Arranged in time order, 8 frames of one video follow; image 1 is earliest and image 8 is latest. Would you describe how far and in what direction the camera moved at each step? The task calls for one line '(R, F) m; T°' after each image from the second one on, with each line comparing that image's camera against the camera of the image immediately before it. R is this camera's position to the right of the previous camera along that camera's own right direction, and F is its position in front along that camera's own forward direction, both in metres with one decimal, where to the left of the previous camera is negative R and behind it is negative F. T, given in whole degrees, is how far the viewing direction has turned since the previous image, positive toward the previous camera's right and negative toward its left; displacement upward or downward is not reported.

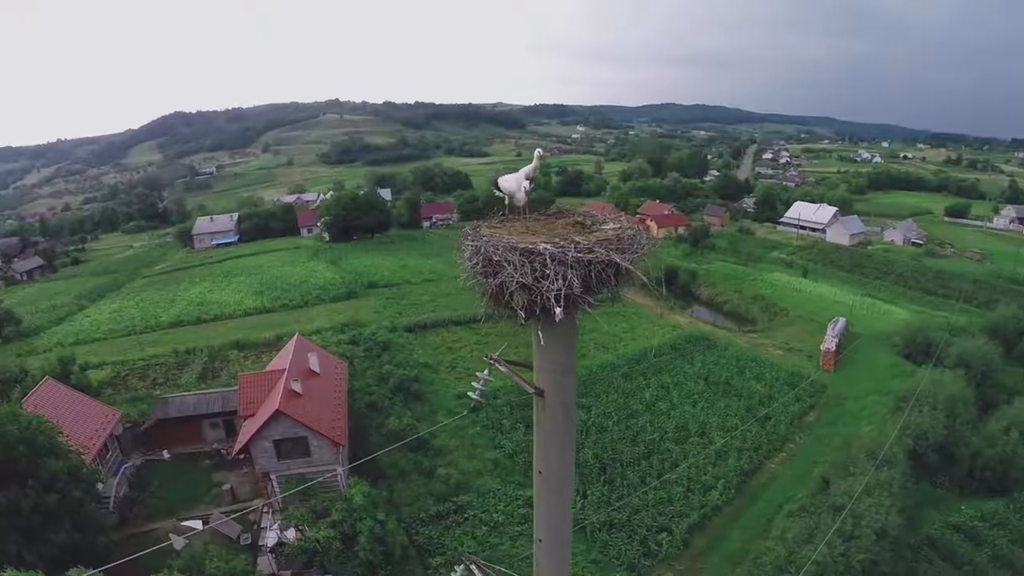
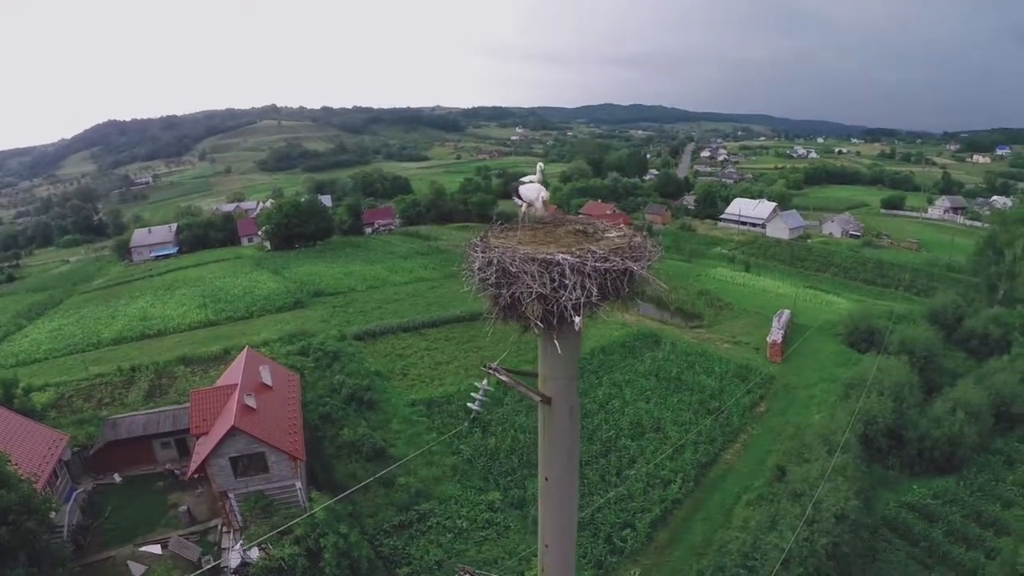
(-1.0, +0.1) m; +6°
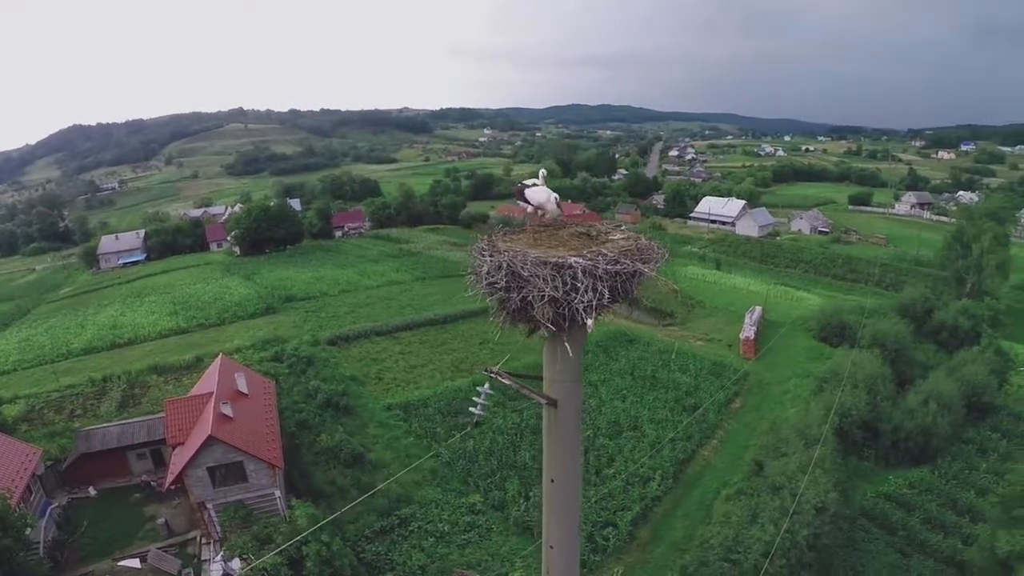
(-0.5, +0.1) m; +3°
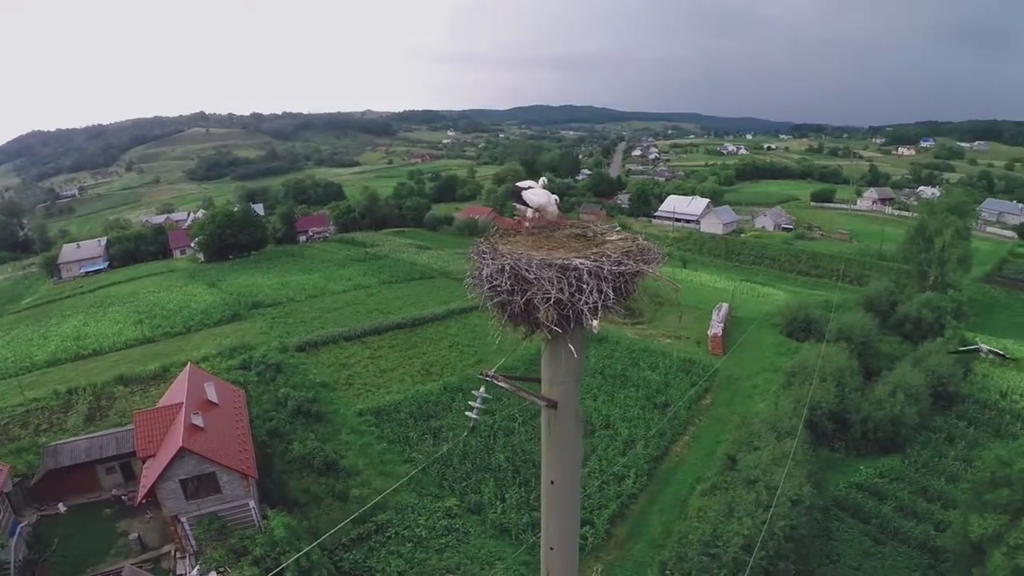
(-0.5, +0.1) m; +4°
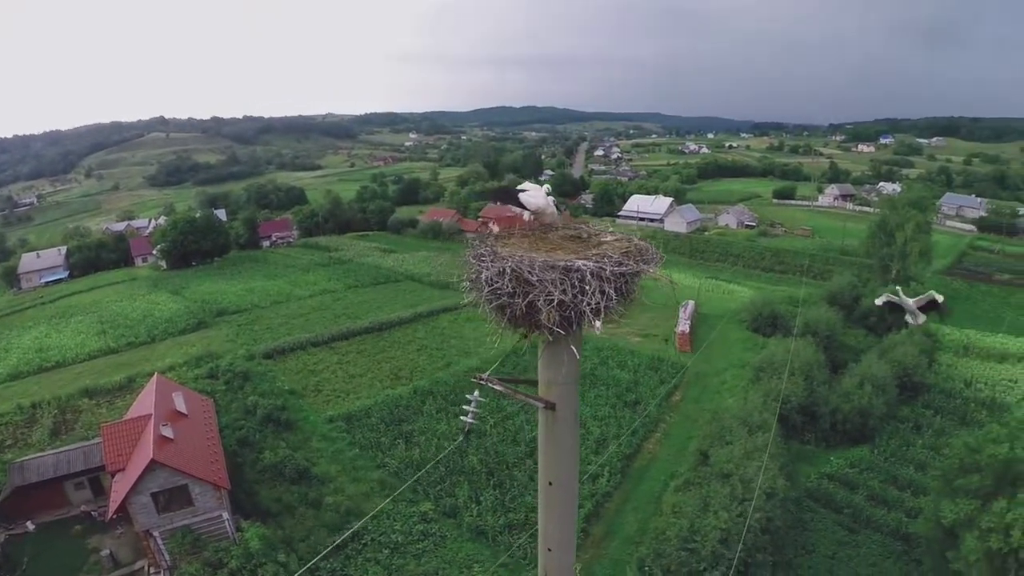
(-0.5, 0.0) m; +4°
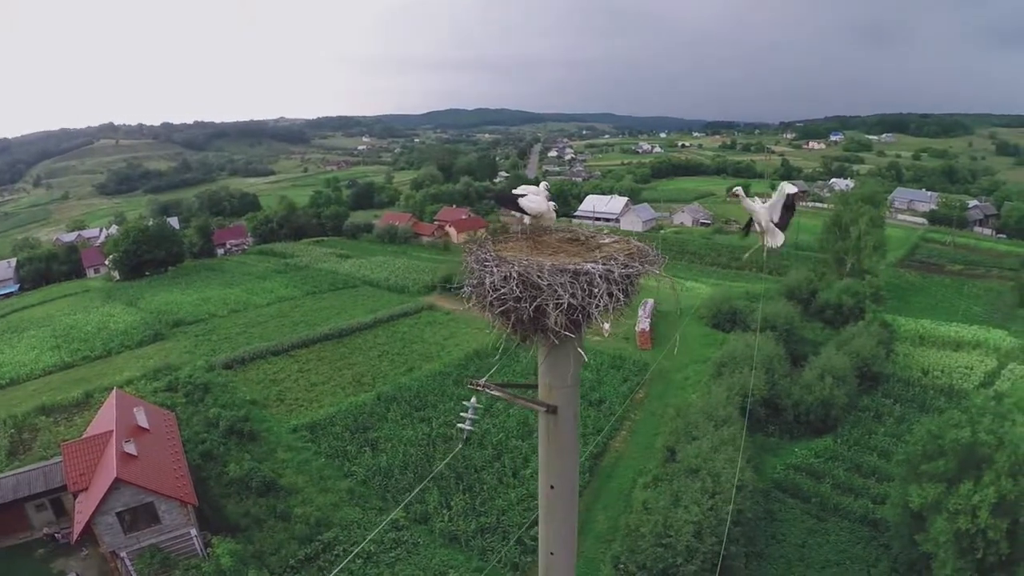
(-0.7, +0.1) m; +5°
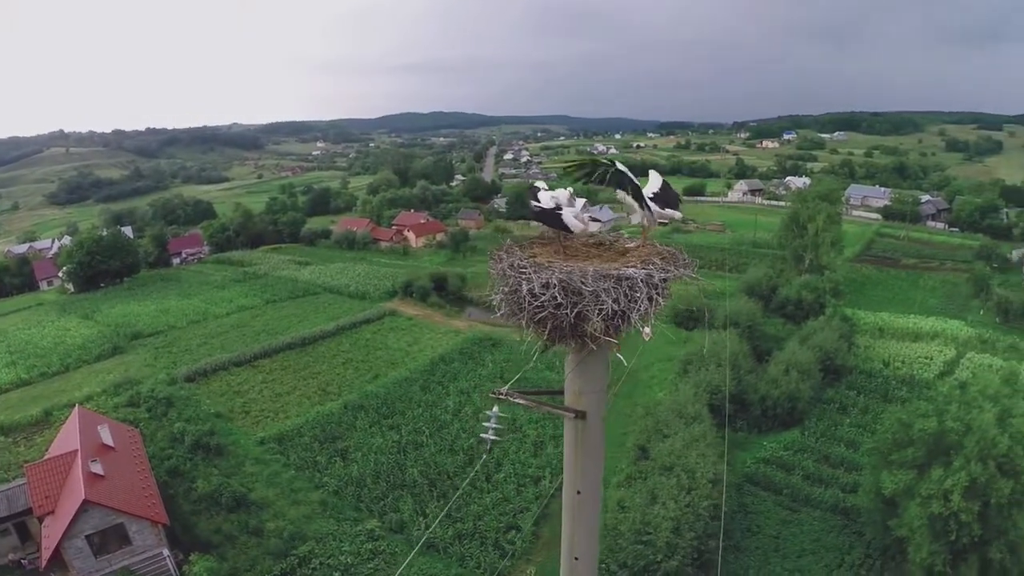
(-0.9, +0.1) m; +5°
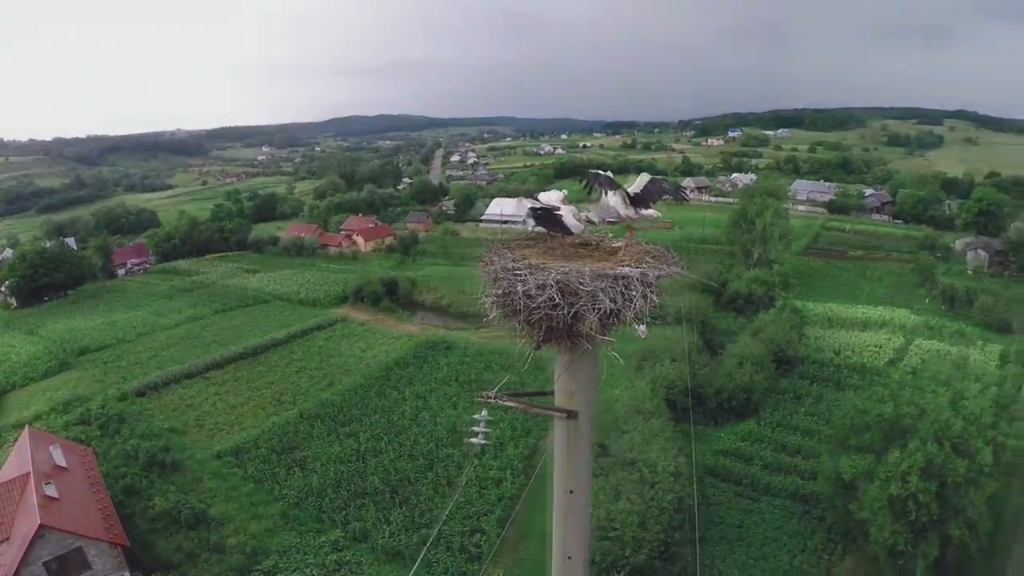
(-0.7, +0.1) m; +5°
